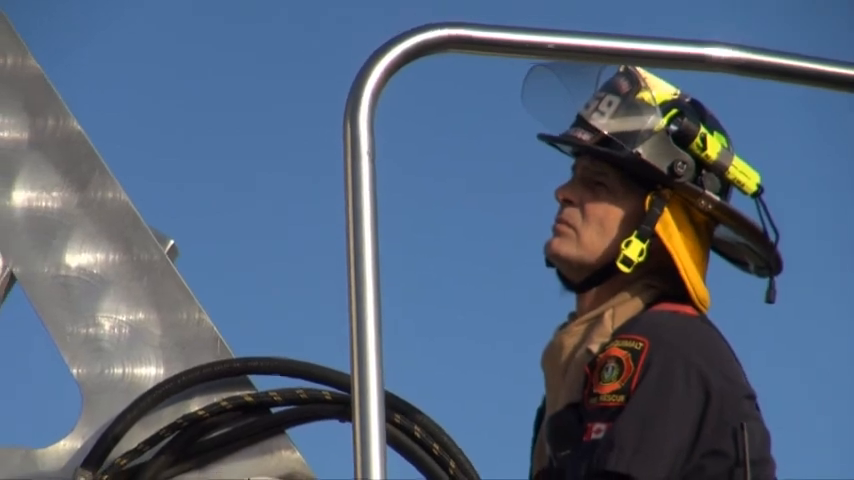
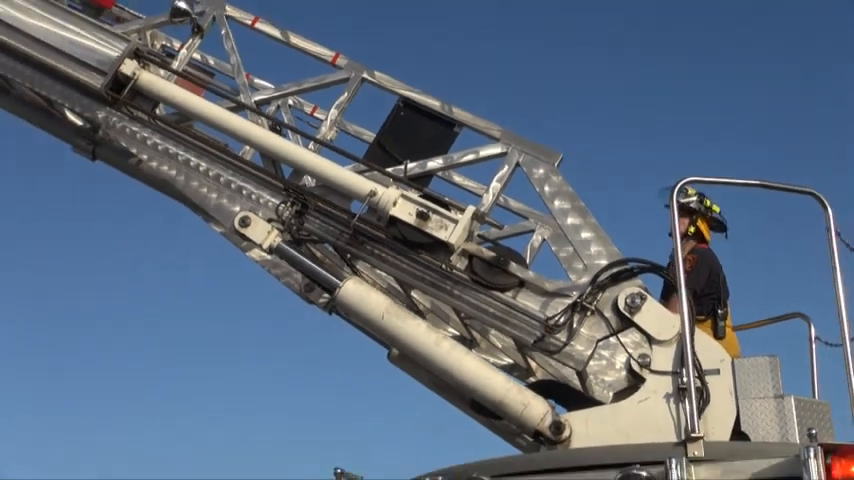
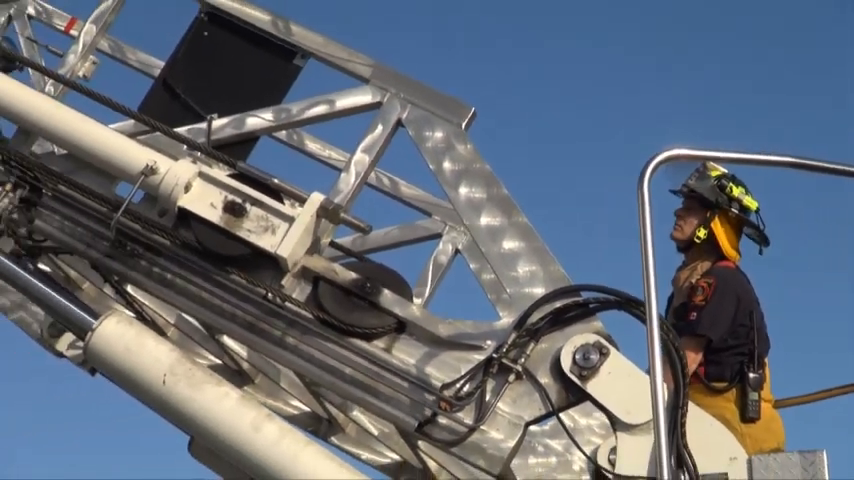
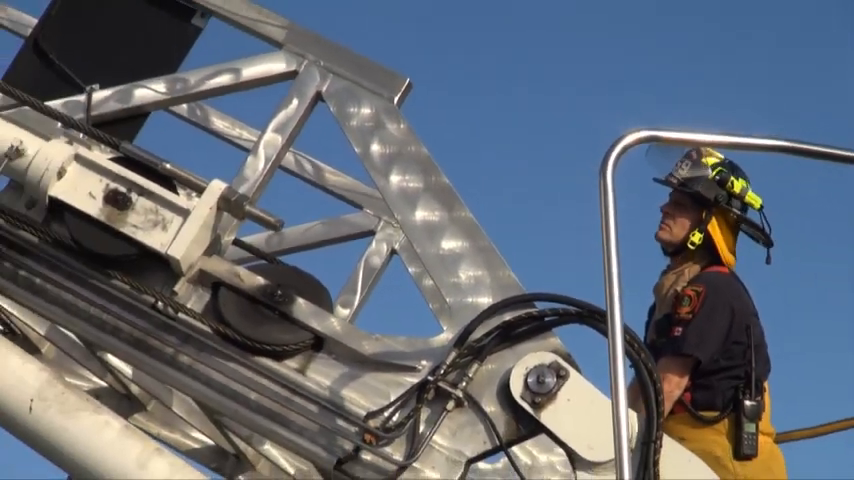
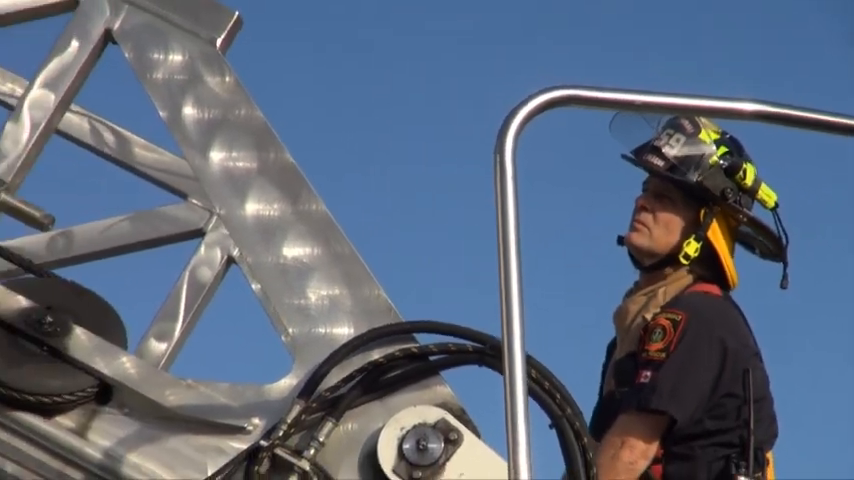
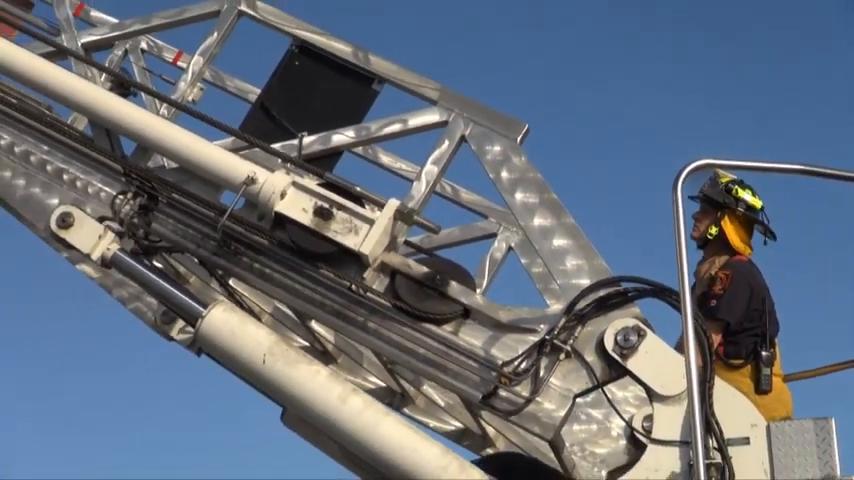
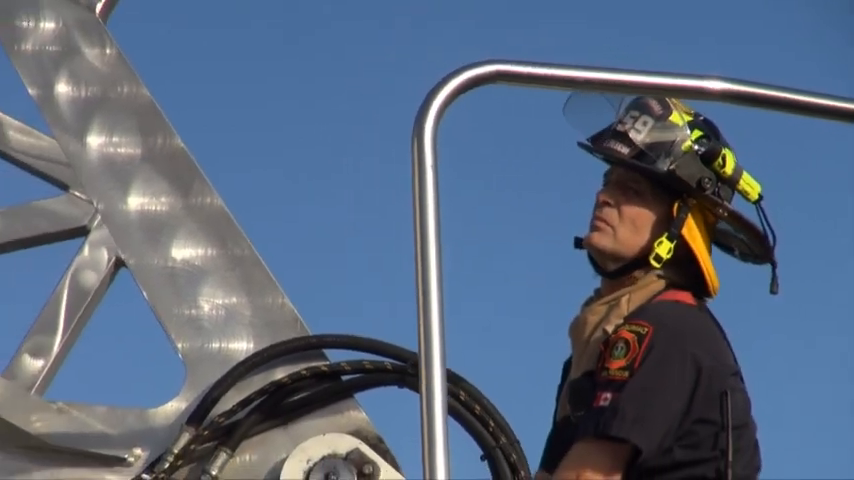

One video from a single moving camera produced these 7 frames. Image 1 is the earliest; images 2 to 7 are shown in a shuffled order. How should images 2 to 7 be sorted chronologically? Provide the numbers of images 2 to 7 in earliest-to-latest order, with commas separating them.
7, 5, 4, 3, 6, 2
